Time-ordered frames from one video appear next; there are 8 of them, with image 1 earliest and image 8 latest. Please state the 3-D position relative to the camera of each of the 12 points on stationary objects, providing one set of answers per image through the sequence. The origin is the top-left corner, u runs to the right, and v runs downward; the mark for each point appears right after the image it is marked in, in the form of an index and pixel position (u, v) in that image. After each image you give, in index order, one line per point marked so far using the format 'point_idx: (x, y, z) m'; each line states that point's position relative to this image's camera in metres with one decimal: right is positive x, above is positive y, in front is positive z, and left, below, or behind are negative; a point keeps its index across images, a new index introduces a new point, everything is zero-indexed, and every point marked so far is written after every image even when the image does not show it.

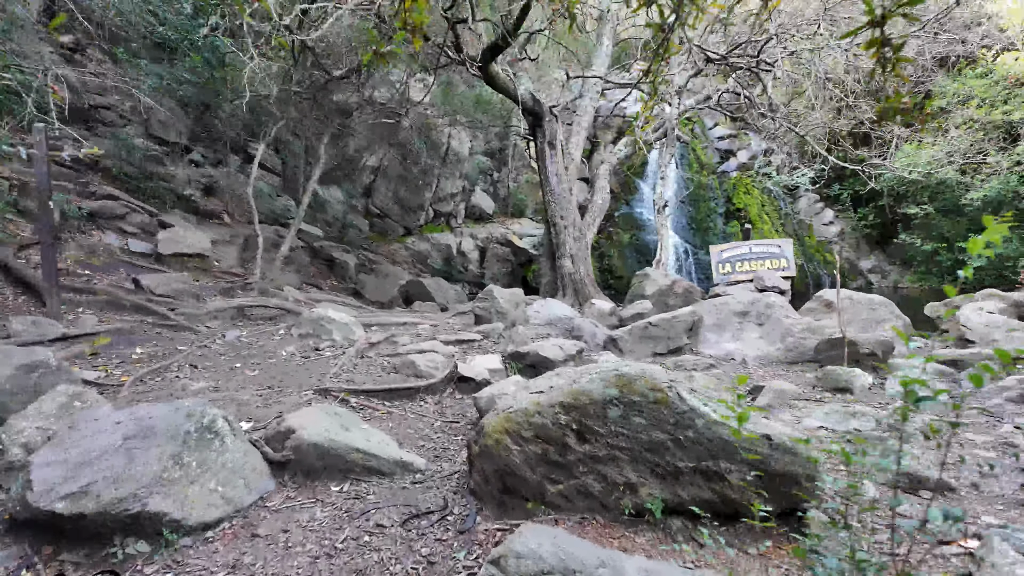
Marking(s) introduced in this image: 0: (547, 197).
0: (+0.6, +1.5, +9.7) m
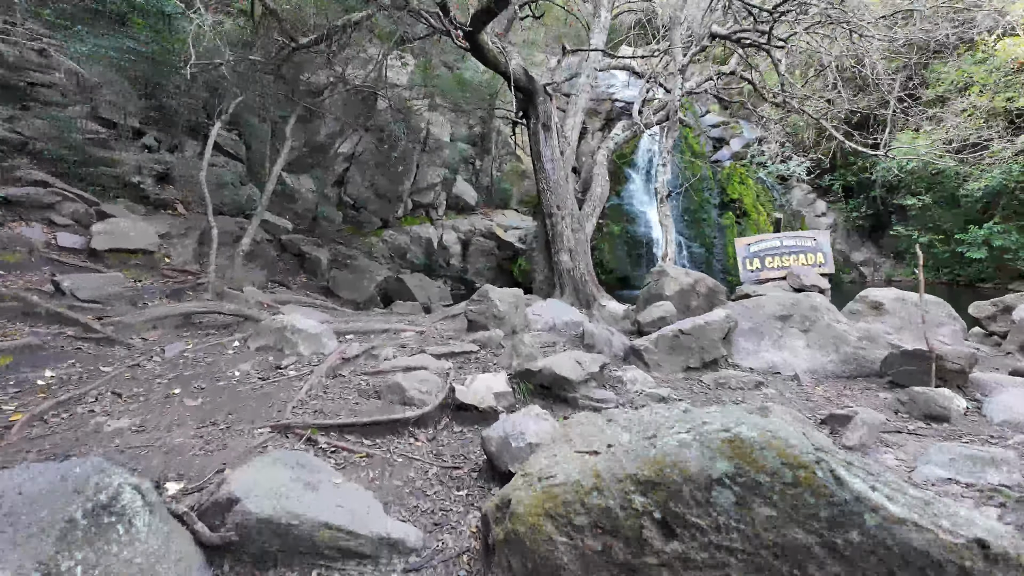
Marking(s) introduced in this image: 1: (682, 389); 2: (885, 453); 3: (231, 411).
0: (+0.4, +1.5, +8.8) m
1: (+1.2, -0.7, +4.2) m
2: (+1.9, -0.8, +3.0) m
3: (-1.8, -0.8, +3.6) m
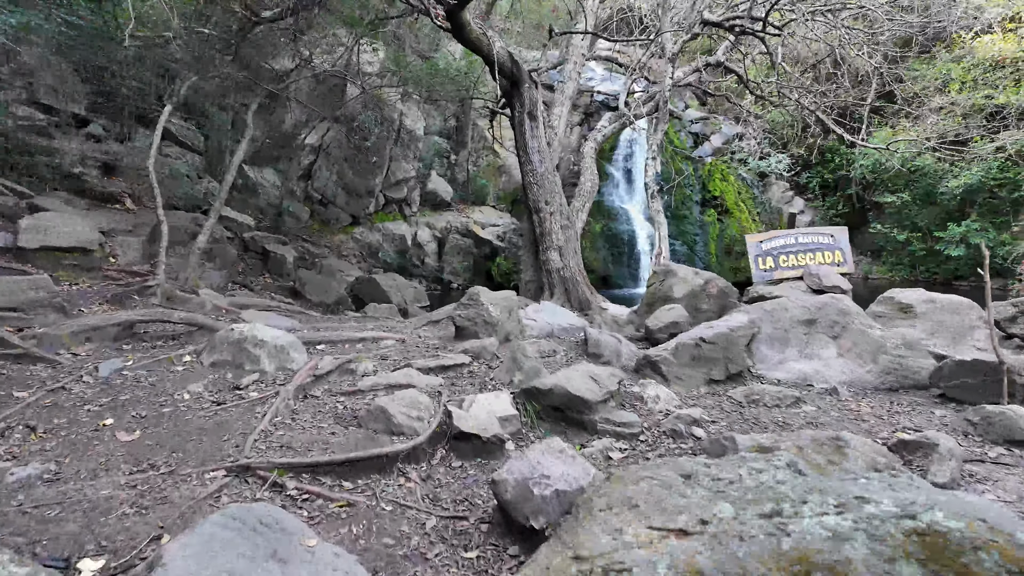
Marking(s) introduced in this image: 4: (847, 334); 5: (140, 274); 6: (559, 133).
0: (+0.2, +1.5, +8.2) m
1: (+1.2, -0.7, +3.6) m
2: (+2.0, -0.9, +2.4) m
3: (-1.7, -0.8, +2.9) m
4: (+2.5, -0.3, +4.4) m
5: (-4.2, +0.1, +6.6) m
6: (+0.7, +2.3, +8.8) m
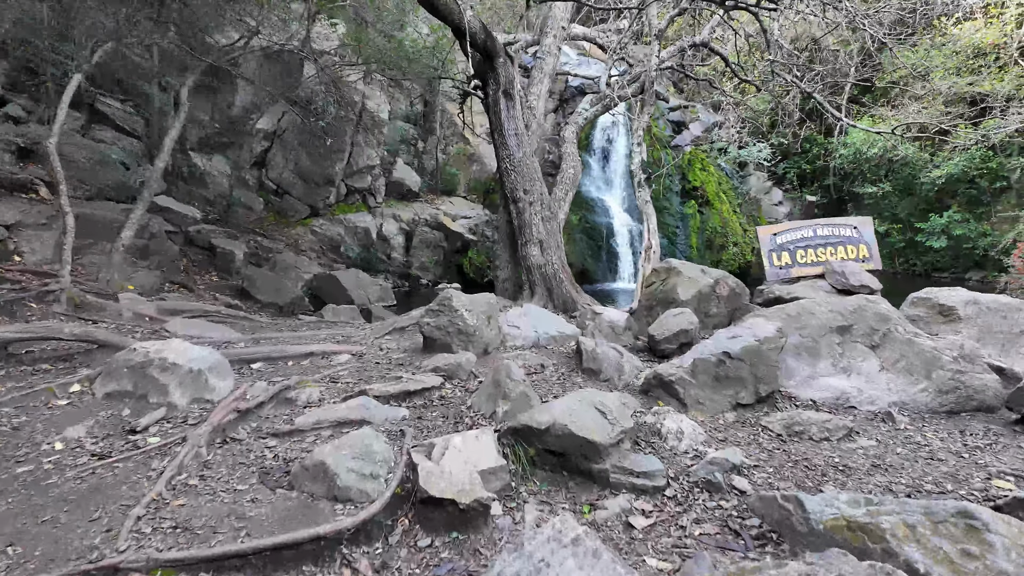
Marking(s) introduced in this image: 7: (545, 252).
0: (-0.1, +1.6, +7.3) m
1: (+1.2, -0.8, +2.9) m
2: (+2.0, -0.9, +1.7) m
3: (-1.7, -0.9, +2.1) m
4: (+2.4, -0.4, +3.8) m
5: (-4.4, +0.1, +5.5) m
6: (+0.3, +2.4, +8.0) m
7: (+0.4, +0.4, +6.9) m
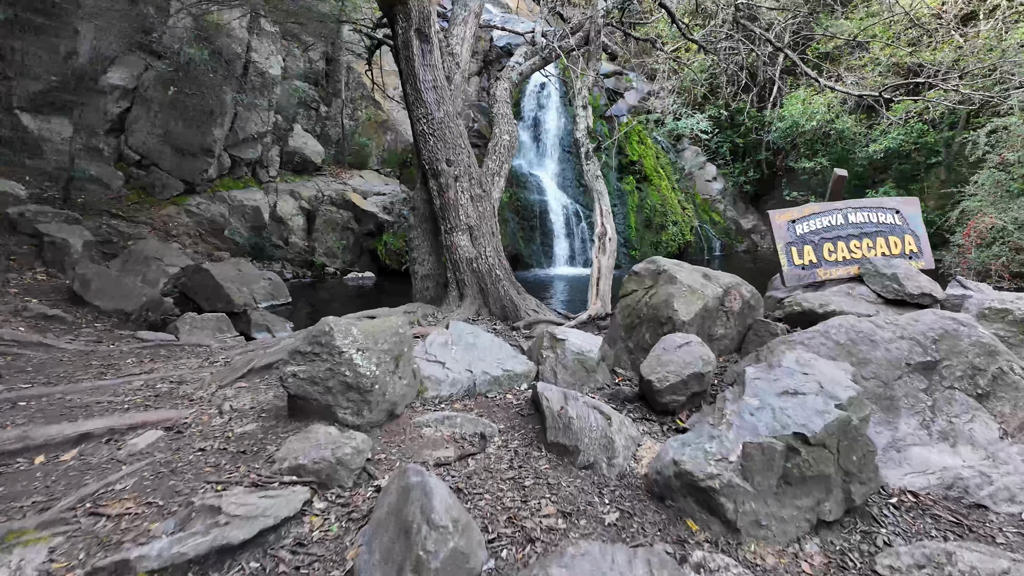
0: (-0.9, +1.6, +5.6) m
1: (+1.0, -0.9, +1.5) m
2: (+1.9, -1.1, +0.5) m
3: (-1.8, -1.1, +0.3) m
4: (+2.1, -0.4, +2.5) m
5: (-4.9, -0.1, +3.4) m
6: (-0.6, +2.4, +6.3) m
7: (-0.3, +0.4, +5.3) m
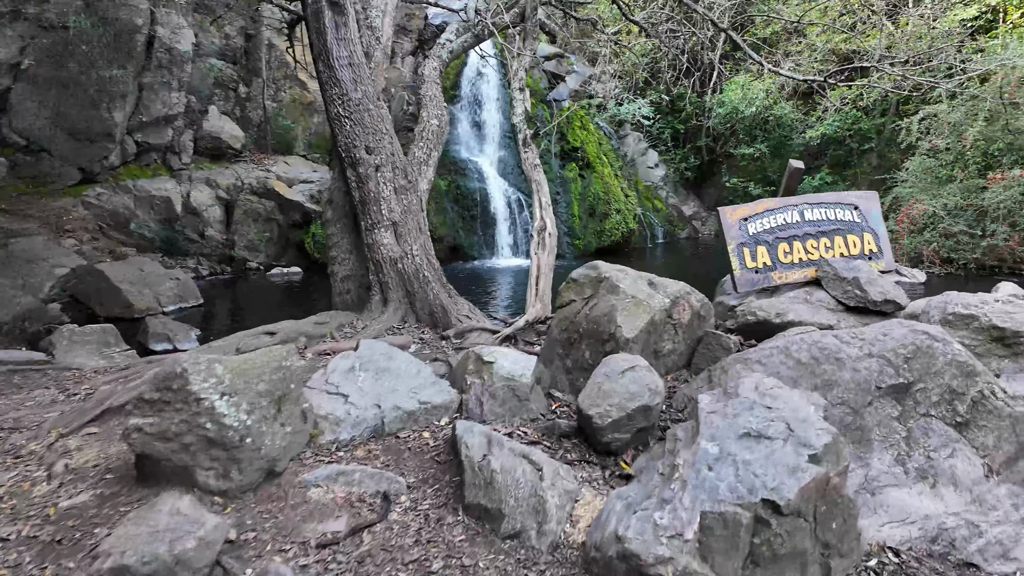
0: (-1.5, +1.5, +5.0) m
1: (+0.7, -1.0, +1.1) m
2: (+1.8, -1.2, +0.2) m
3: (-1.9, -1.3, -0.3) m
4: (+1.8, -0.5, +2.2) m
5: (-5.3, -0.2, +2.4) m
6: (-1.3, +2.4, +5.7) m
7: (-0.9, +0.4, +4.8) m
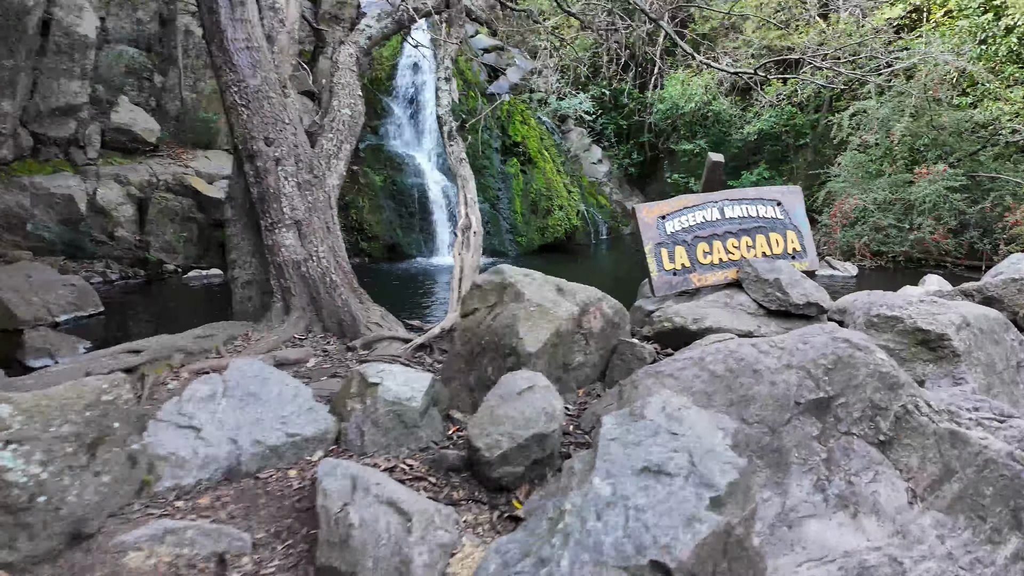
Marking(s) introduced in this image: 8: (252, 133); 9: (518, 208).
0: (-2.2, +1.5, +4.5) m
1: (+0.4, -1.0, +0.8) m
2: (+1.5, -1.2, 0.0) m
3: (-2.1, -1.4, -0.8) m
4: (+1.4, -0.5, +2.0) m
5: (-5.7, -0.3, +1.7) m
6: (-2.0, +2.3, +5.2) m
7: (-1.5, +0.4, +4.4) m
8: (-2.0, +1.2, +4.5) m
9: (+0.1, +1.8, +12.8) m
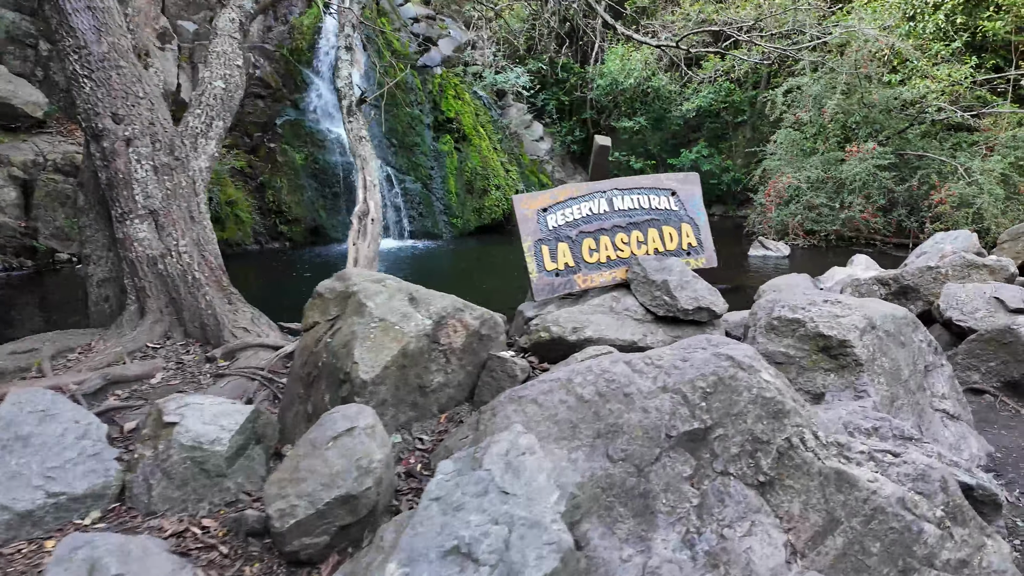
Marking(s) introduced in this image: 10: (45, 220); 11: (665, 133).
0: (-3.0, +1.5, +3.9) m
1: (0.0, -1.1, +0.5) m
2: (+1.1, -1.3, -0.3) m
3: (-2.4, -1.6, -1.3) m
4: (+0.8, -0.5, +1.7) m
5: (-6.2, -0.5, +0.8) m
6: (-2.8, +2.4, +4.5) m
7: (-2.3, +0.4, +3.8) m
8: (-2.7, +1.2, +3.8) m
9: (-1.2, +2.1, +12.3) m
10: (-7.2, +1.1, +9.1) m
11: (+4.2, +4.1, +15.5) m
